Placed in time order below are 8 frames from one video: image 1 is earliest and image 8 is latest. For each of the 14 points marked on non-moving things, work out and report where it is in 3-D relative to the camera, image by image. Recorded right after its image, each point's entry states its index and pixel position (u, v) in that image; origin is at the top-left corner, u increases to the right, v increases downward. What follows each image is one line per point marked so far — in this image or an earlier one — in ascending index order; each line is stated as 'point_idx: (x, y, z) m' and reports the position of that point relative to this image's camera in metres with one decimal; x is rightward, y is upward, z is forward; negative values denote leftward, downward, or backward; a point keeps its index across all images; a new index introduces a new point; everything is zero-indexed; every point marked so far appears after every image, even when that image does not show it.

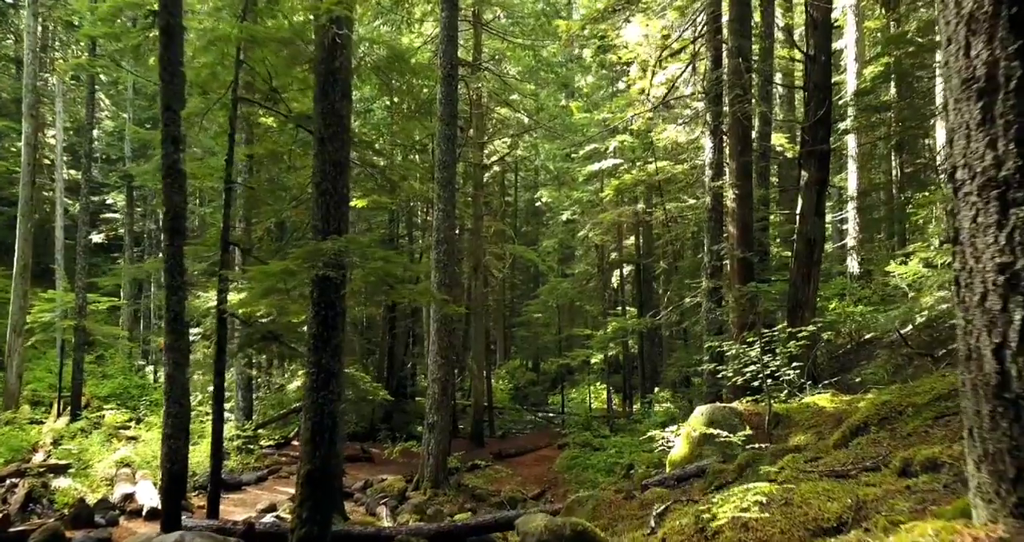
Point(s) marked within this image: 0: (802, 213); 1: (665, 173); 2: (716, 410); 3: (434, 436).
0: (+4.4, +0.9, +11.0) m
1: (+3.6, +2.3, +16.9) m
2: (+2.2, -1.5, +7.8) m
3: (-1.4, -3.0, +13.2) m
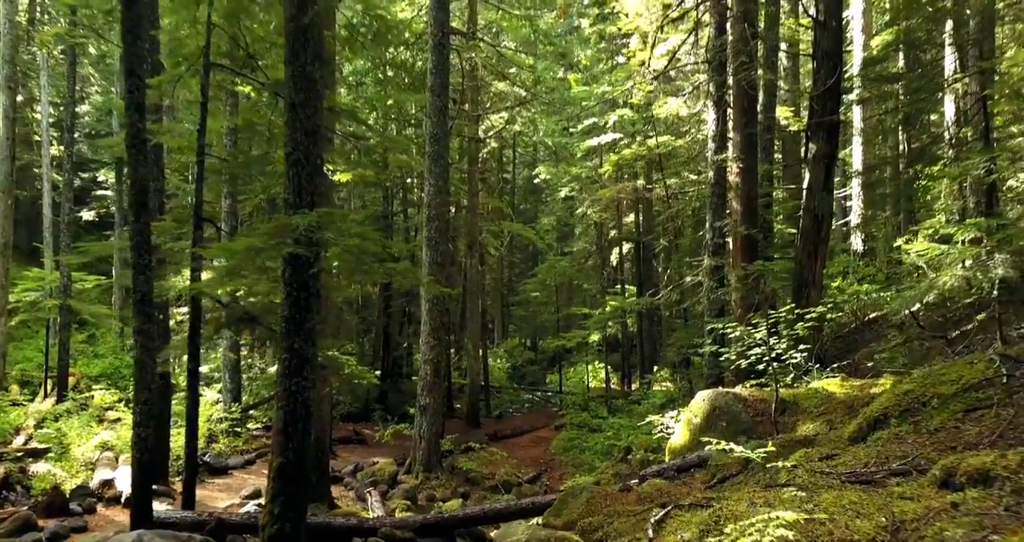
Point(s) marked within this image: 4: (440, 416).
0: (+4.3, +1.2, +10.5) m
1: (+3.5, +2.8, +16.4) m
2: (+2.1, -1.3, +7.3) m
3: (-1.5, -2.6, +12.8) m
4: (-1.3, -2.6, +13.0) m
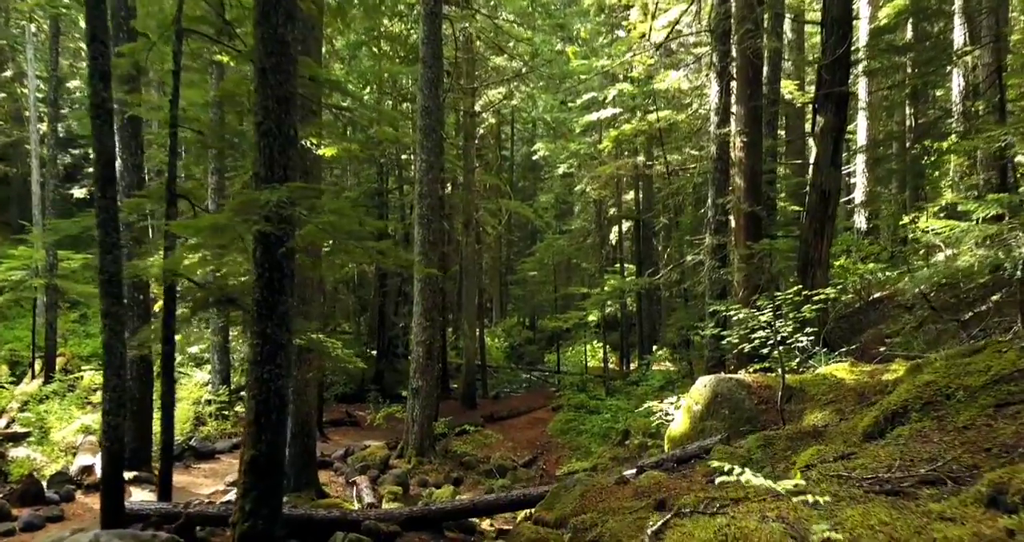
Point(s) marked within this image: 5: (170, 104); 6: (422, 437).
0: (+4.2, +1.5, +10.0) m
1: (+3.4, +3.3, +15.9) m
2: (+2.0, -1.1, +7.0) m
3: (-1.6, -2.3, +12.5) m
4: (-1.4, -2.3, +12.6) m
5: (-3.6, +1.8, +7.6) m
6: (-1.6, -2.9, +12.5) m
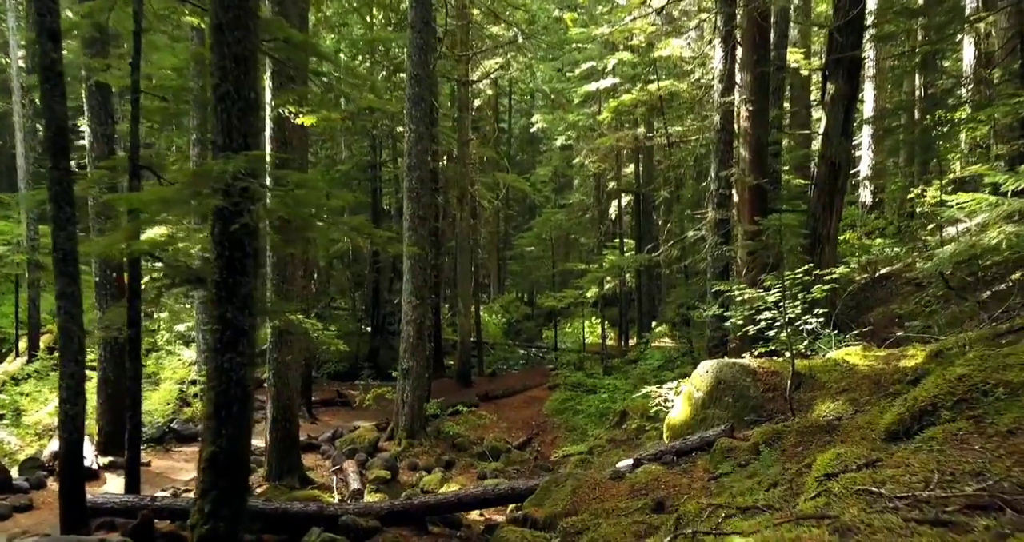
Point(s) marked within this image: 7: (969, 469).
0: (+4.1, +1.8, +9.5) m
1: (+3.3, +3.8, +15.3) m
2: (+1.9, -0.8, +6.5) m
3: (-1.7, -1.9, +12.0) m
4: (-1.5, -1.8, +12.2) m
5: (-3.7, +2.0, +7.1) m
6: (-1.7, -2.5, +12.1) m
7: (+1.8, -0.8, +2.9) m
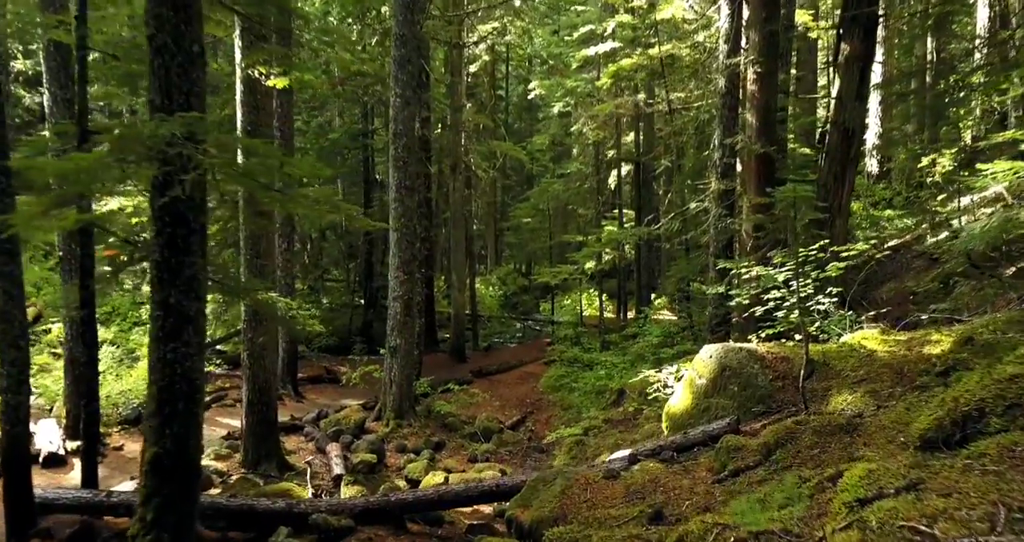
0: (+4.0, +2.1, +8.8) m
1: (+3.1, +4.3, +14.5) m
2: (+1.8, -0.7, +5.9) m
3: (-1.8, -1.5, +11.5) m
4: (-1.6, -1.4, +11.7) m
5: (-3.8, +2.2, +6.4) m
6: (-1.8, -2.1, +11.6) m
7: (+1.7, -0.7, +2.3) m
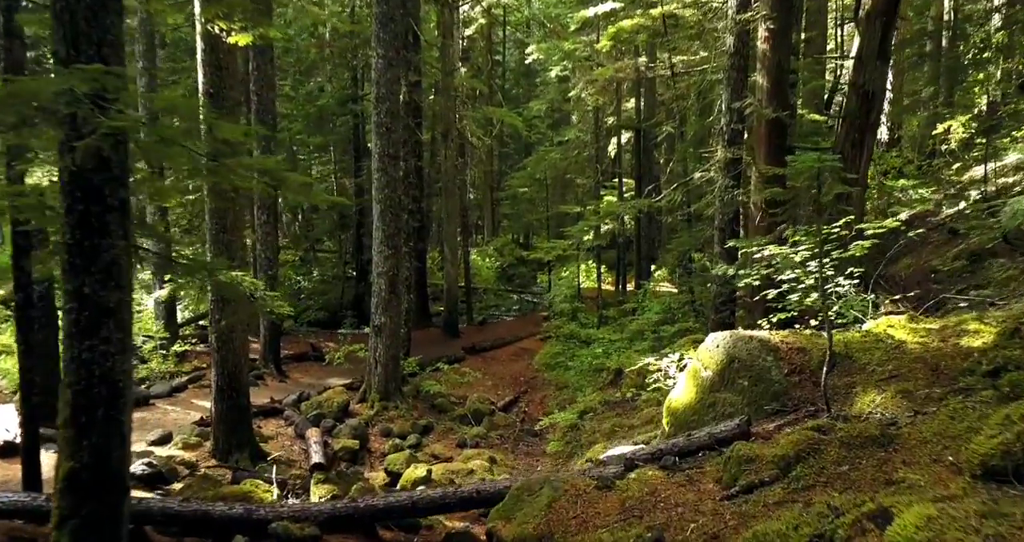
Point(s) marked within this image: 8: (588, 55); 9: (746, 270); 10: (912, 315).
0: (+3.9, +2.4, +8.1) m
1: (+3.0, +4.9, +13.7) m
2: (+1.7, -0.5, +5.3) m
3: (-2.0, -1.1, +10.9) m
4: (-1.7, -1.0, +11.1) m
5: (-4.0, +2.4, +5.6) m
6: (-1.9, -1.7, +11.0) m
7: (+1.6, -0.7, +1.7) m
8: (+2.0, +5.7, +19.0) m
9: (+2.1, 0.0, +6.6) m
10: (+3.1, -0.3, +5.5) m
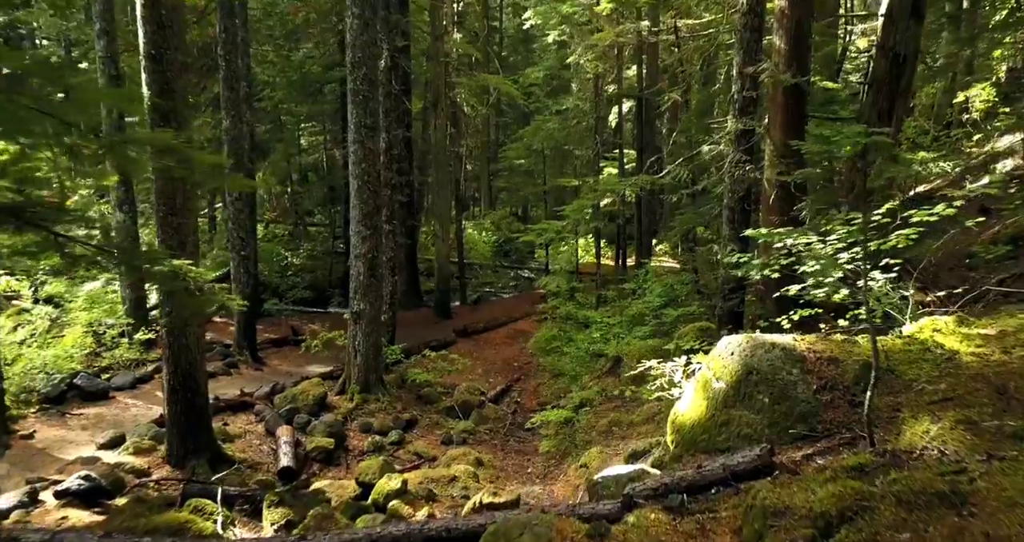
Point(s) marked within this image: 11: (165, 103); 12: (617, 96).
0: (+3.7, +2.5, +7.1) m
1: (+2.9, +5.2, +12.6) m
2: (+1.5, -0.5, +4.5) m
3: (-2.1, -0.8, +10.1) m
4: (-1.9, -0.8, +10.3) m
5: (-4.1, +2.4, +4.7) m
6: (-2.0, -1.4, +10.3) m
7: (+1.4, -0.9, +0.9) m
8: (+1.8, +6.3, +17.9) m
9: (+2.0, +0.1, +5.8) m
10: (+2.9, -0.3, +4.7) m
11: (-3.2, +1.6, +6.8) m
12: (+2.5, +4.2, +17.3) m
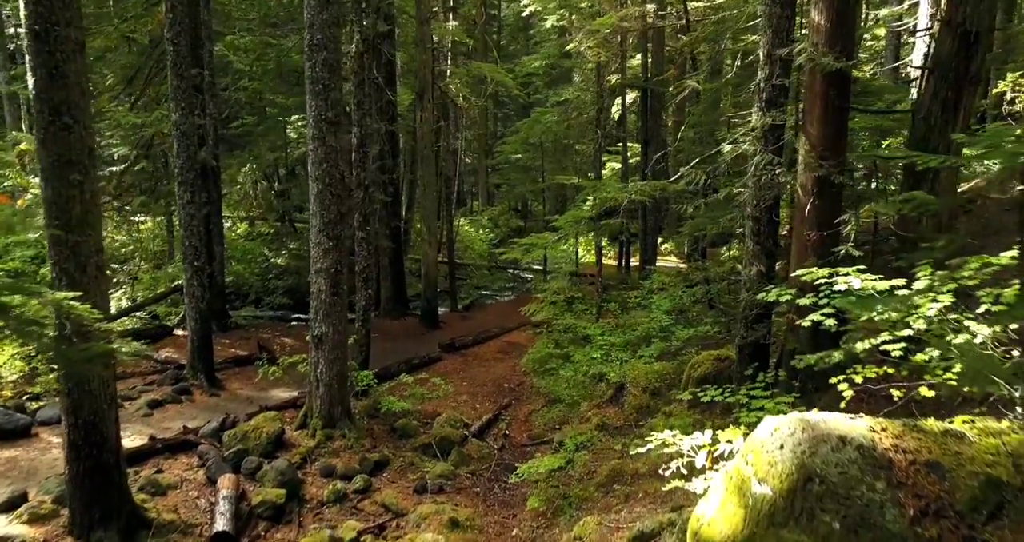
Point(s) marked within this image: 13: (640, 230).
0: (+3.6, +2.3, +5.7) m
1: (+2.7, +5.0, +11.2) m
2: (+1.3, -0.7, +3.1) m
3: (-2.3, -1.0, +8.8) m
4: (-2.0, -1.0, +8.9) m
5: (-4.3, +2.2, +3.3) m
6: (-2.2, -1.6, +8.9) m
7: (+1.2, -1.2, -0.5) m
8: (+1.7, +6.2, +16.5) m
9: (+1.8, -0.2, +4.4) m
10: (+2.7, -0.6, +3.3) m
11: (-3.4, +1.3, +5.4) m
12: (+2.4, +4.1, +15.9) m
13: (+3.0, +0.9, +17.0) m
